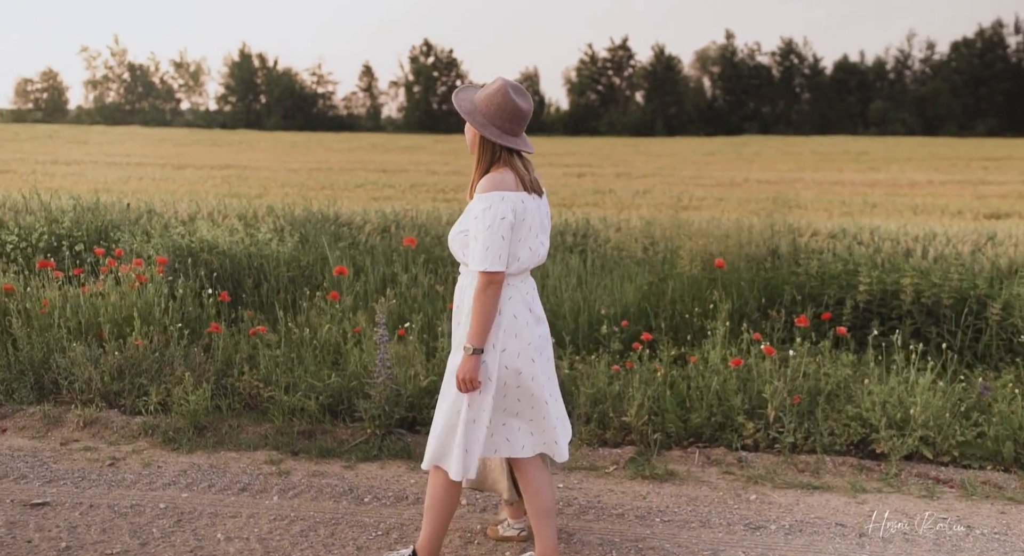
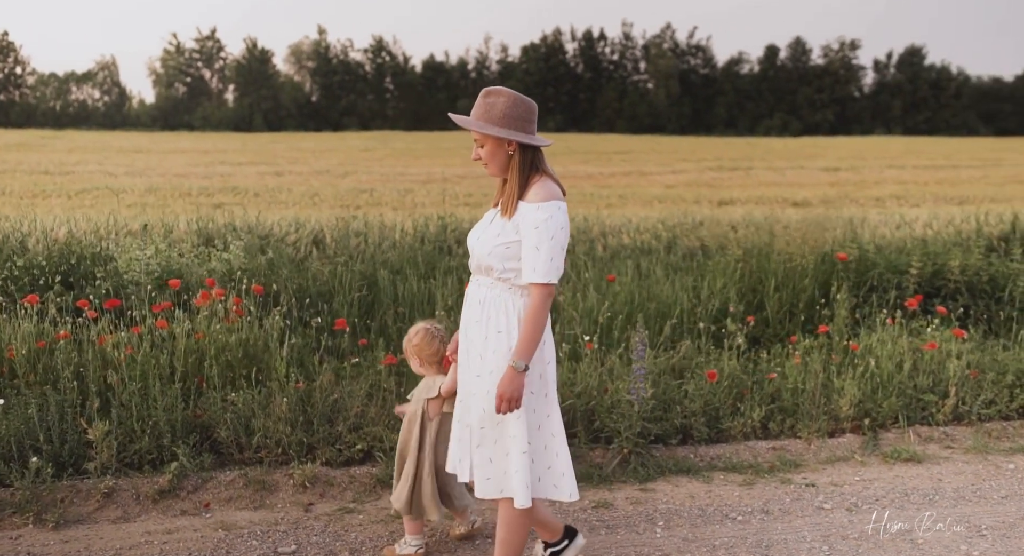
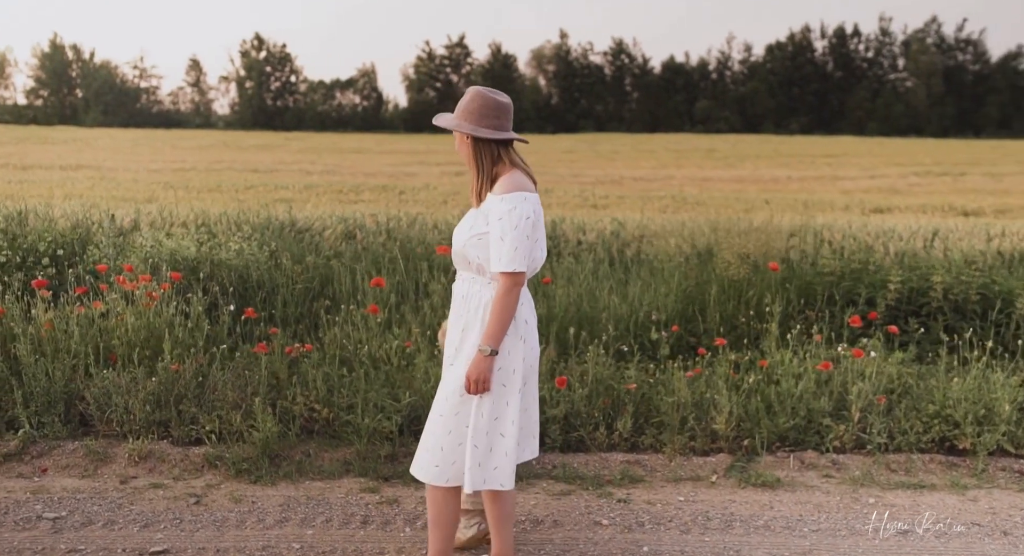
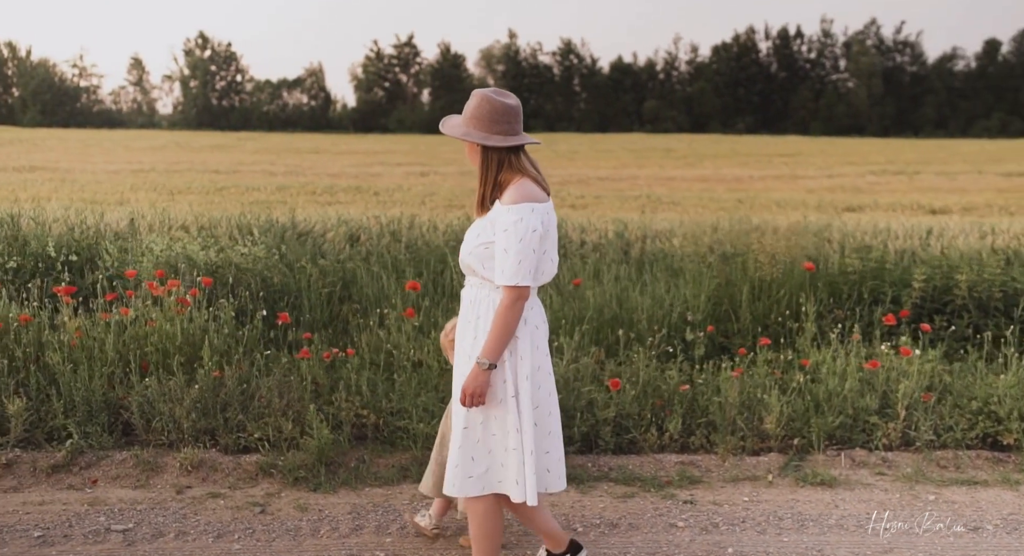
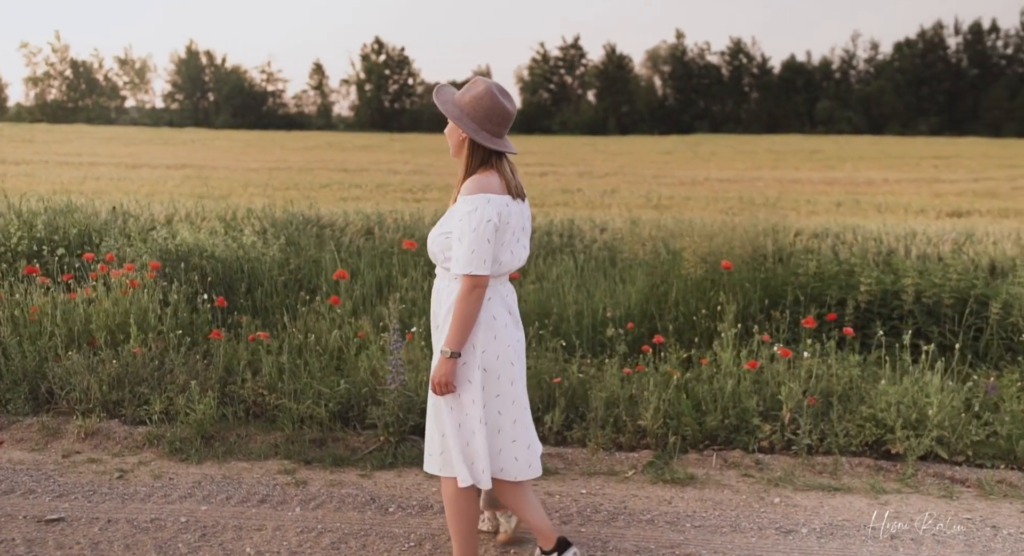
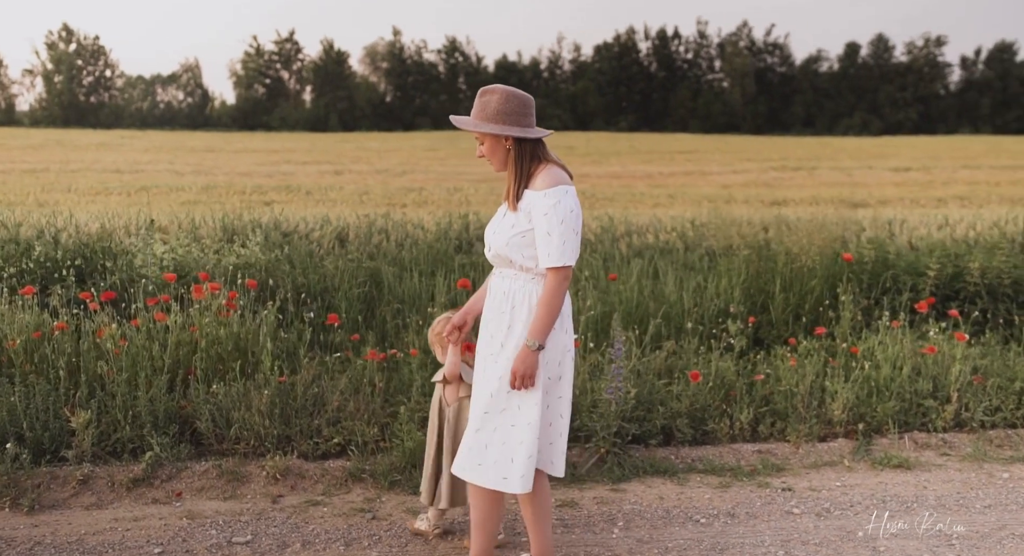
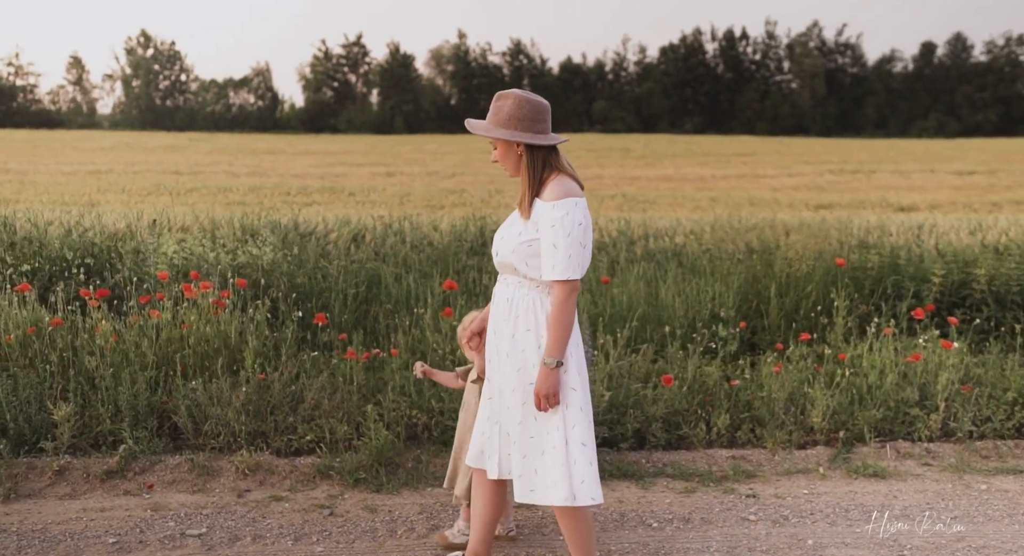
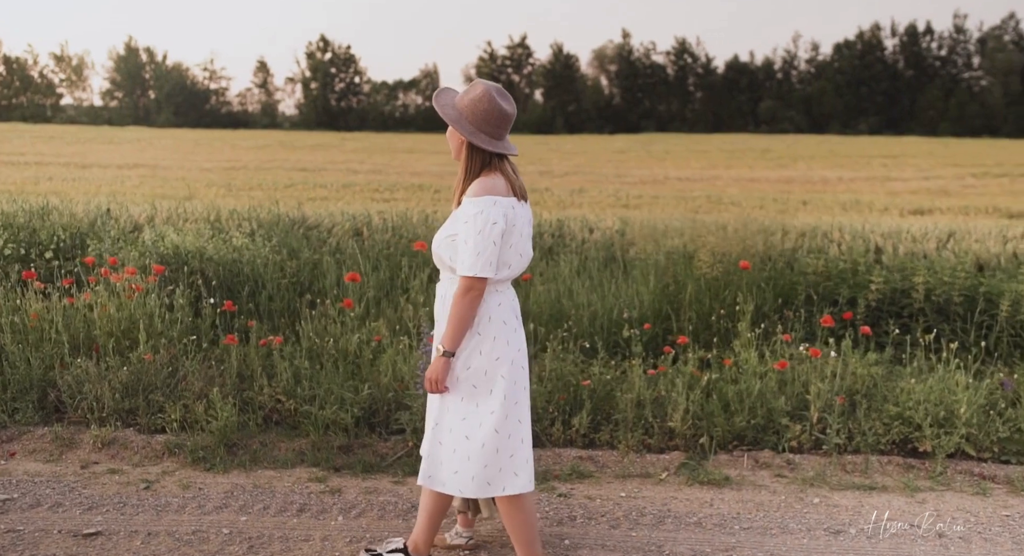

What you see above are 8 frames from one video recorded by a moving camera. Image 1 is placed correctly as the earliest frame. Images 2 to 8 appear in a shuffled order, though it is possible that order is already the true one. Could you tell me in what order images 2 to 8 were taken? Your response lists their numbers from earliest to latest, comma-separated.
5, 8, 3, 4, 7, 6, 2
